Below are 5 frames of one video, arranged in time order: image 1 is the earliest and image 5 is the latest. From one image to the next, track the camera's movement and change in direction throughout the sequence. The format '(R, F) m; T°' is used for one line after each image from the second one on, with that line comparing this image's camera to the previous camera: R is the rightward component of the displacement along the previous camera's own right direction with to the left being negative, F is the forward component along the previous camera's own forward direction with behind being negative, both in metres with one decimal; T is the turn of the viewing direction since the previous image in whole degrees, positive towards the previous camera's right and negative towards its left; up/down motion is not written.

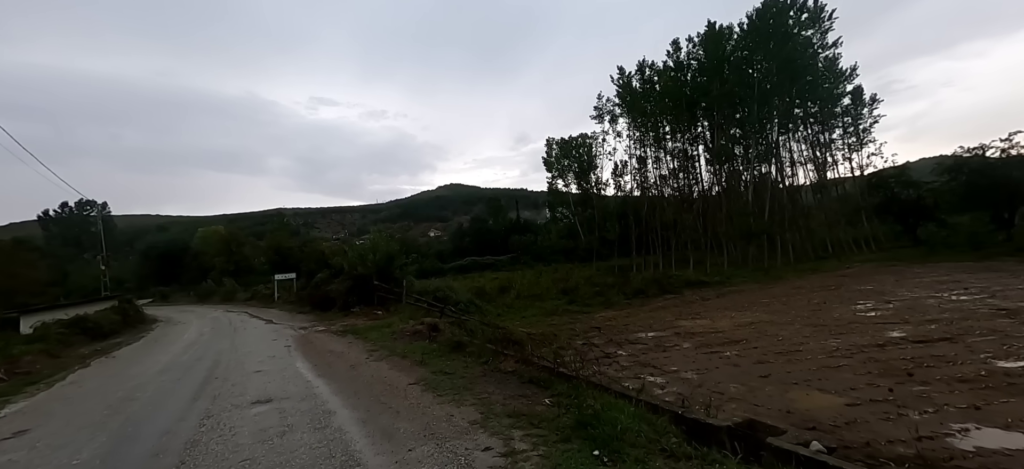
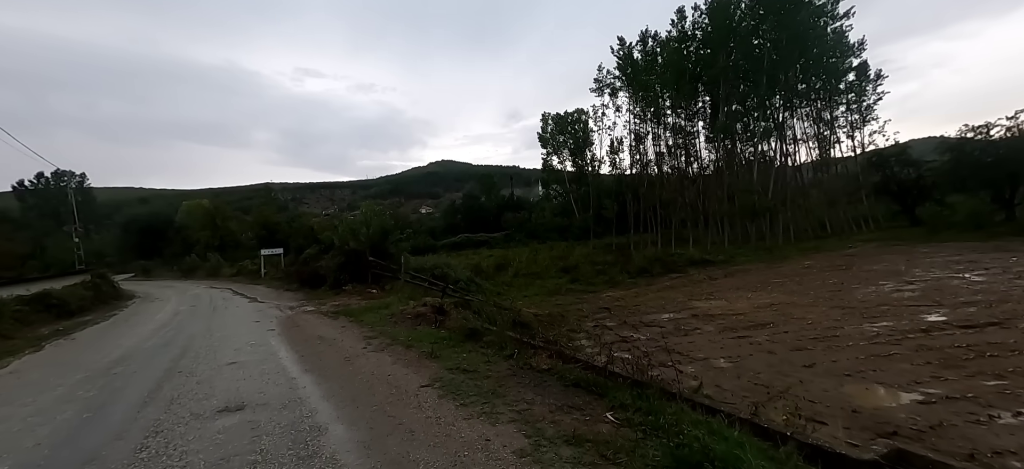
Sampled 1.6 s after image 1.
(-0.5, +1.3) m; +1°
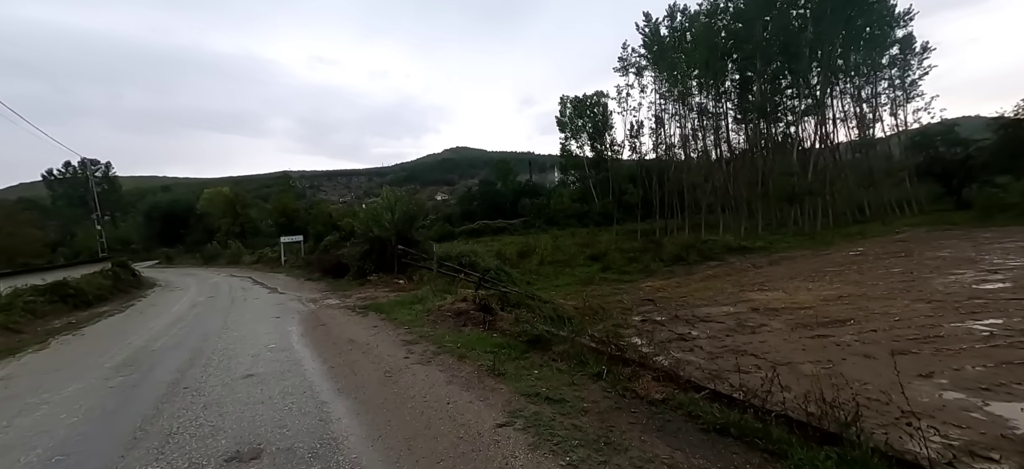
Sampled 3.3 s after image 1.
(-0.7, +1.3) m; -2°
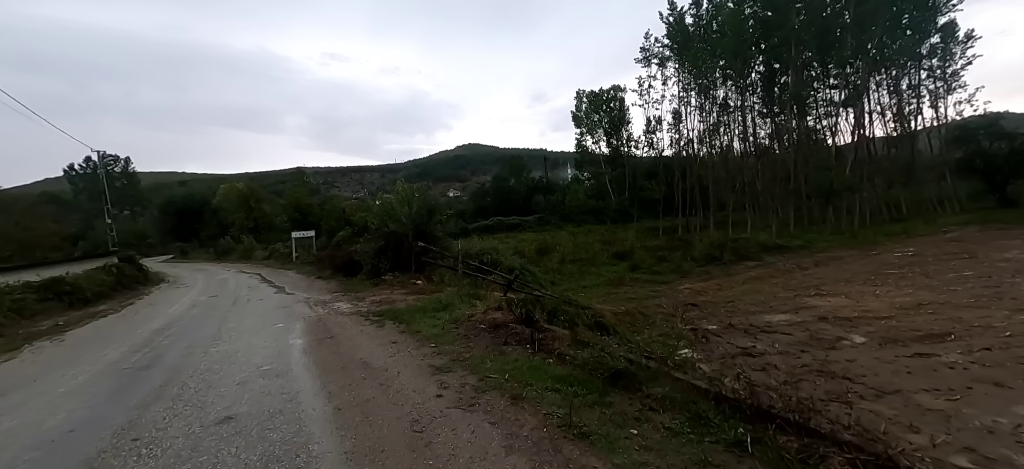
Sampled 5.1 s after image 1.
(-0.5, +1.4) m; -2°
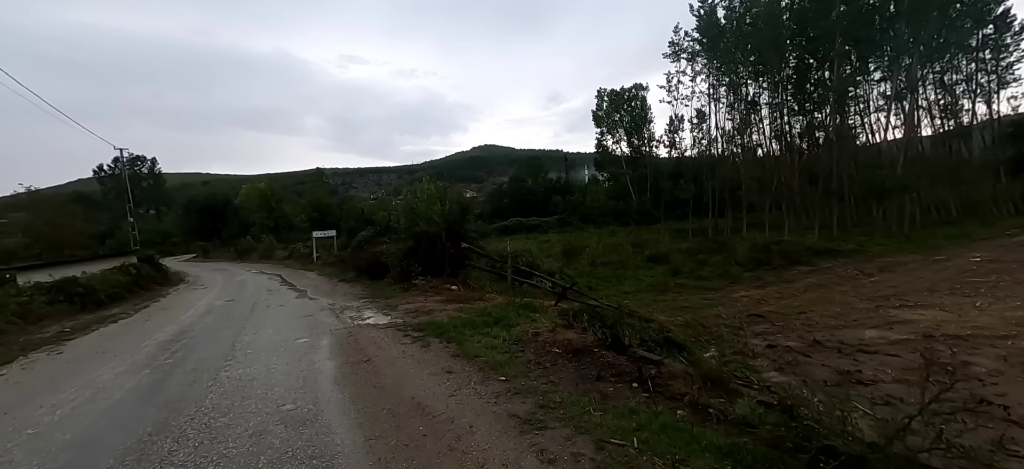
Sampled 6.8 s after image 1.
(-0.8, +1.3) m; -2°
